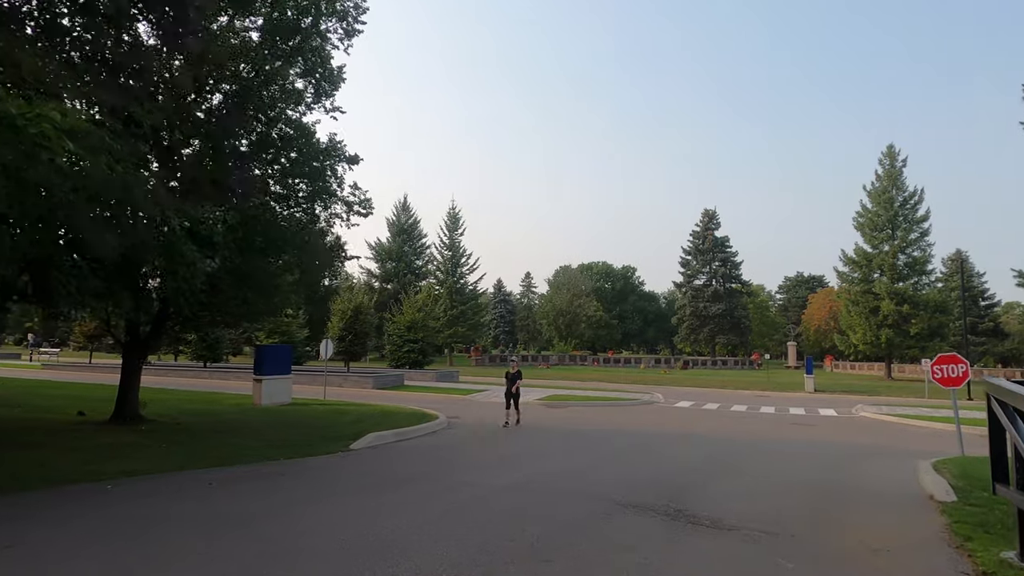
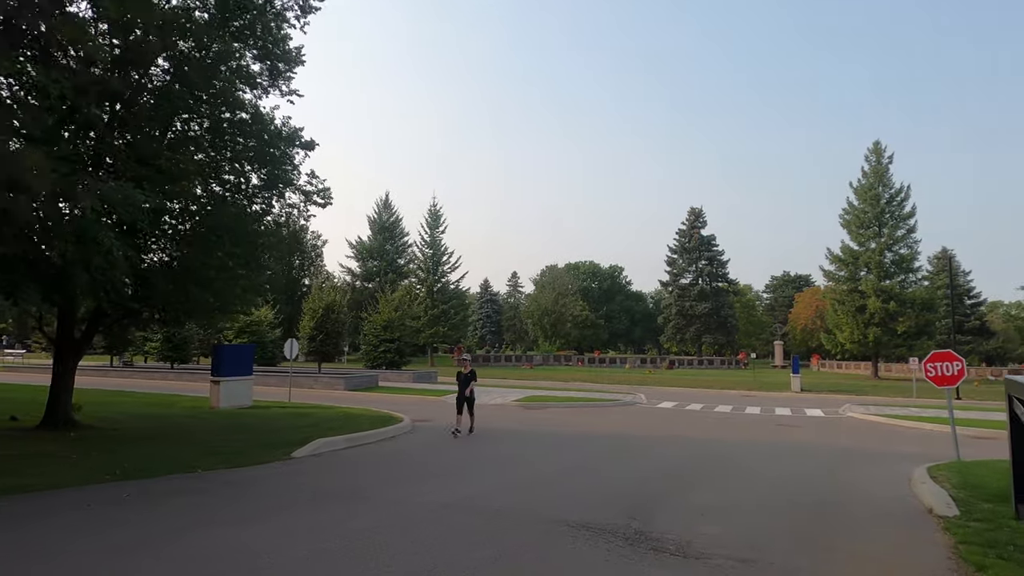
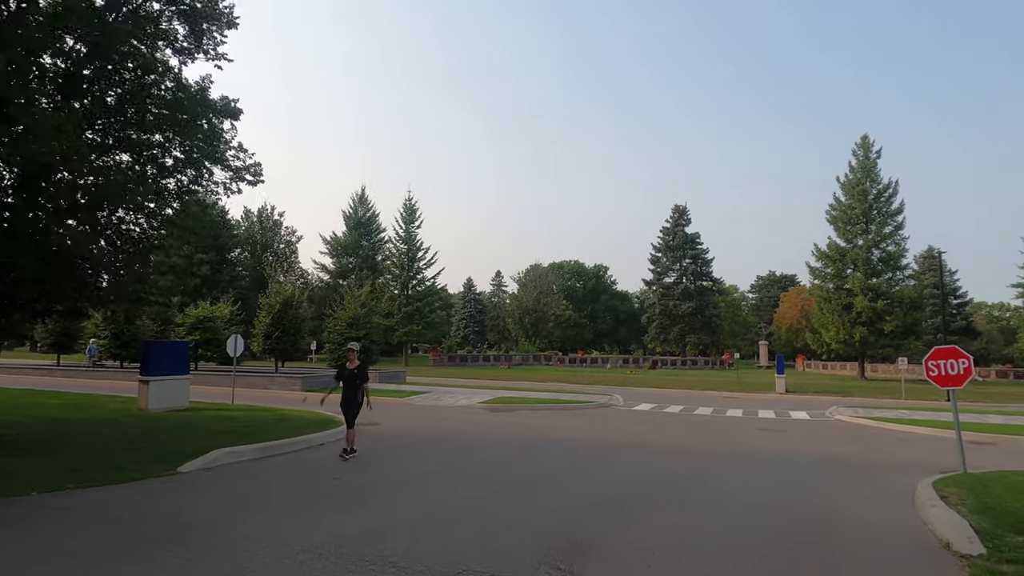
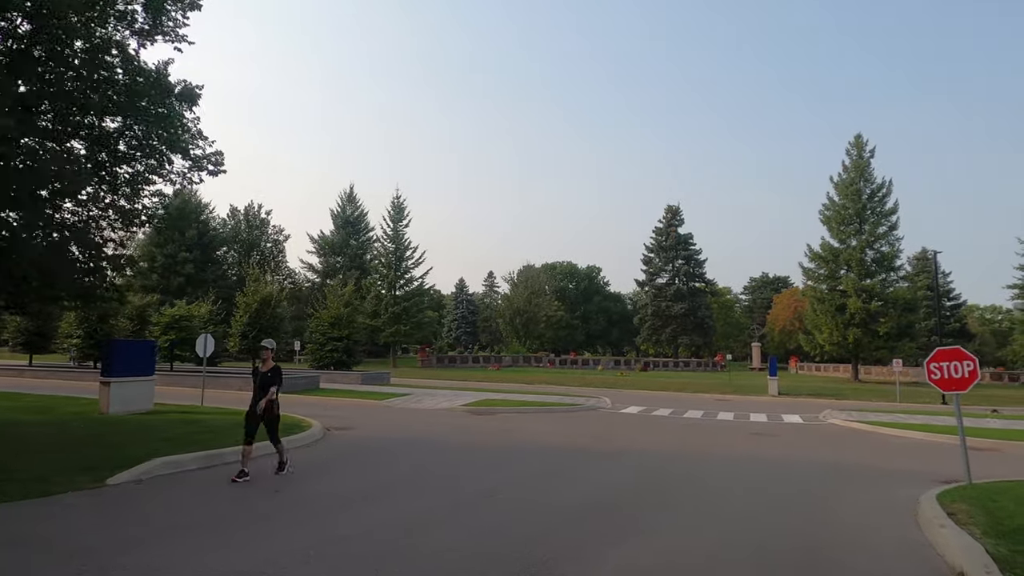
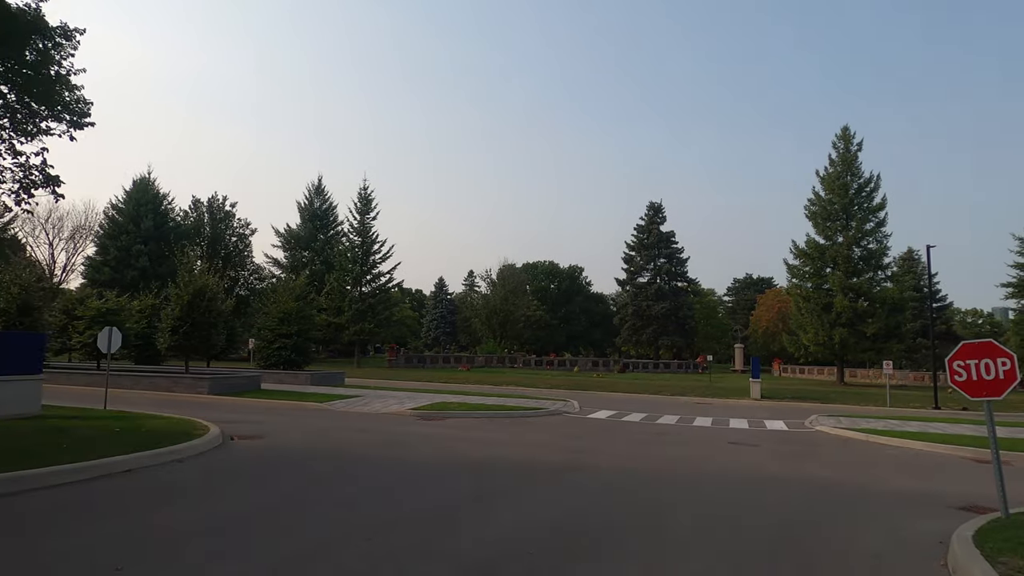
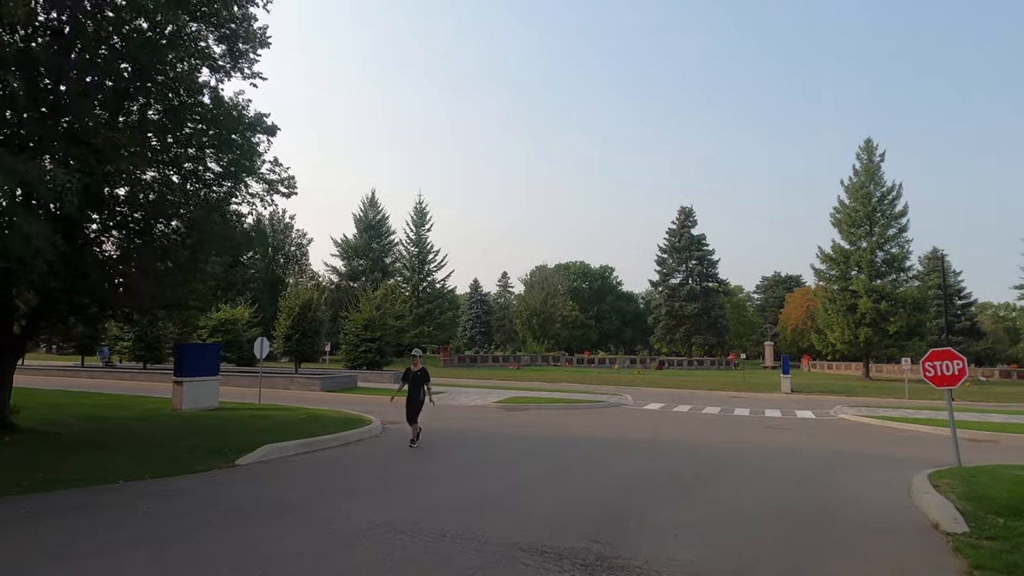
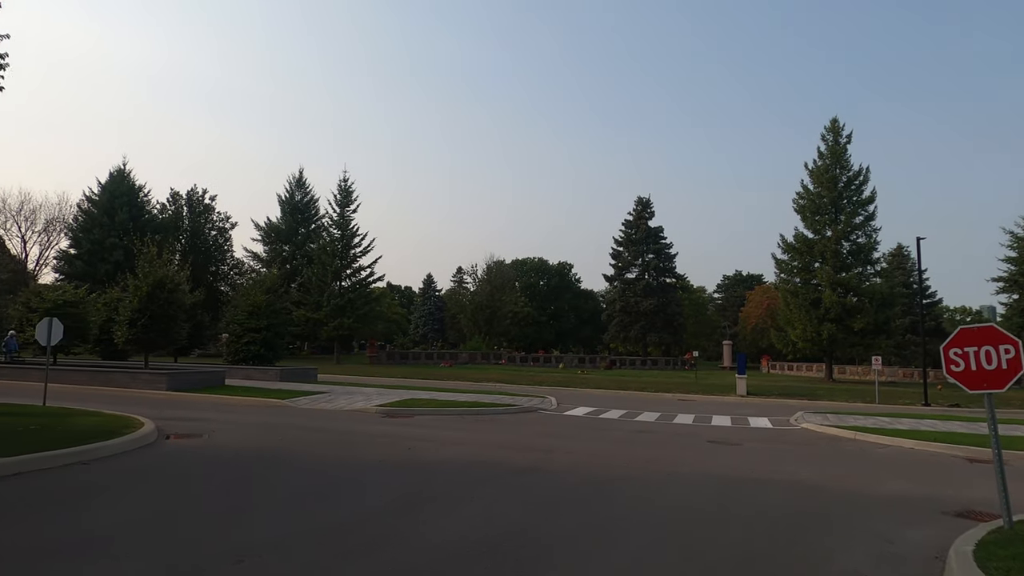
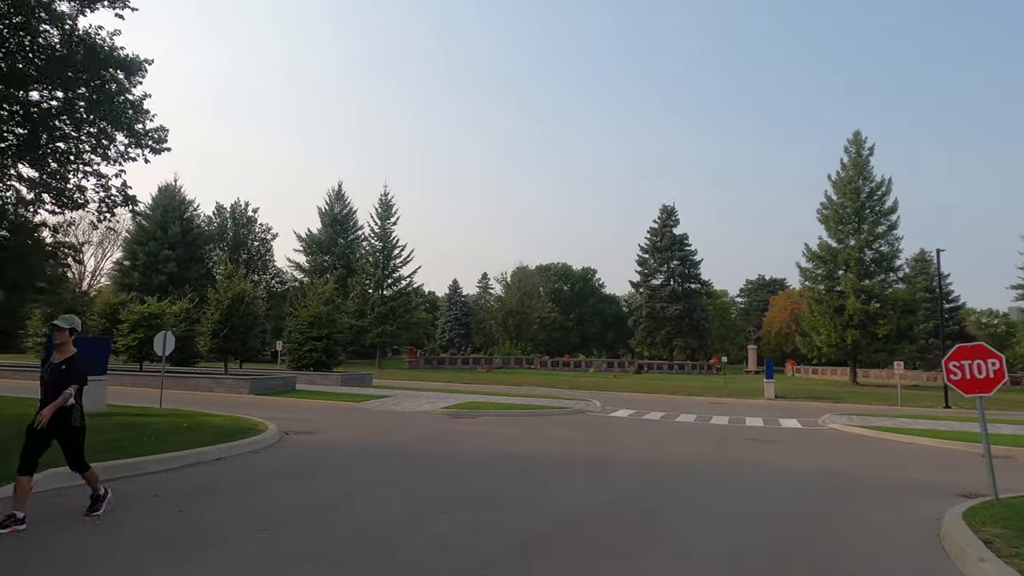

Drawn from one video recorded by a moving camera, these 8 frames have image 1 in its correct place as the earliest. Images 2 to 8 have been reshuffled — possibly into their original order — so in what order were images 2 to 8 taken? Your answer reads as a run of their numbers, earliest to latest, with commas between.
2, 6, 3, 4, 8, 5, 7
